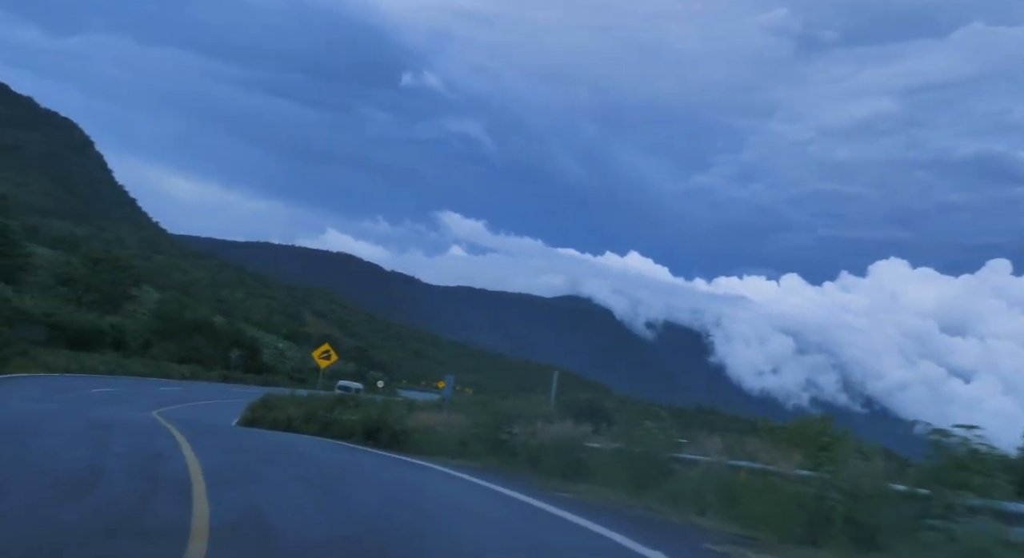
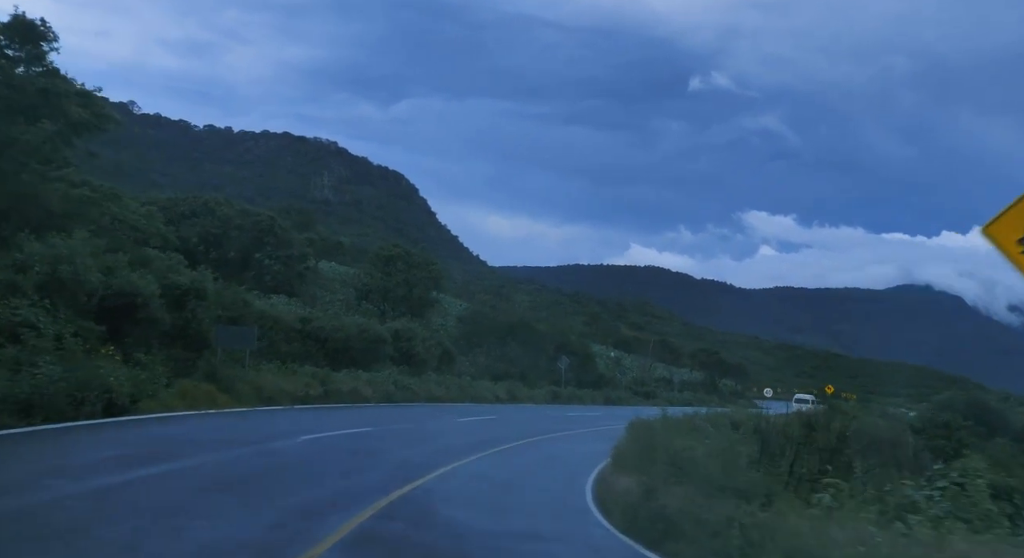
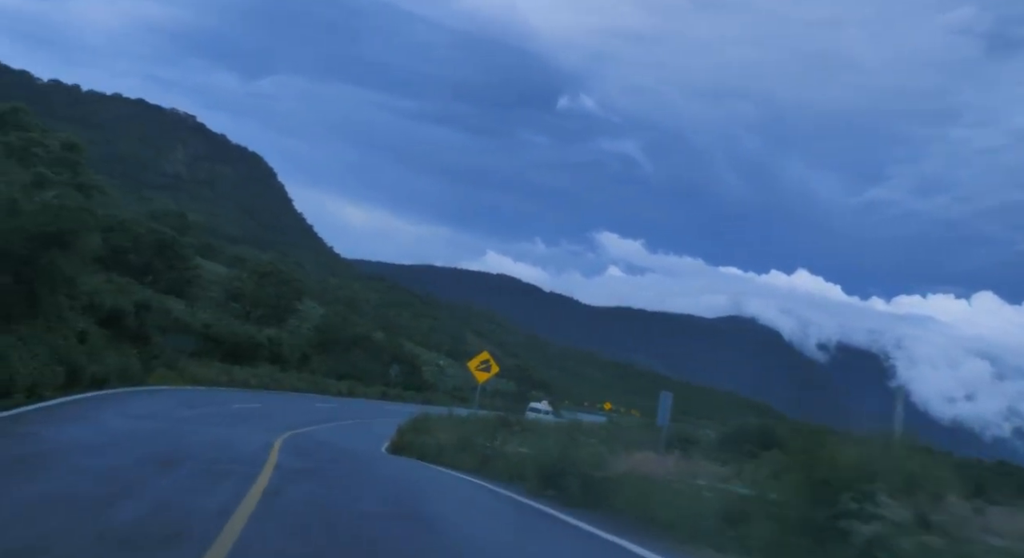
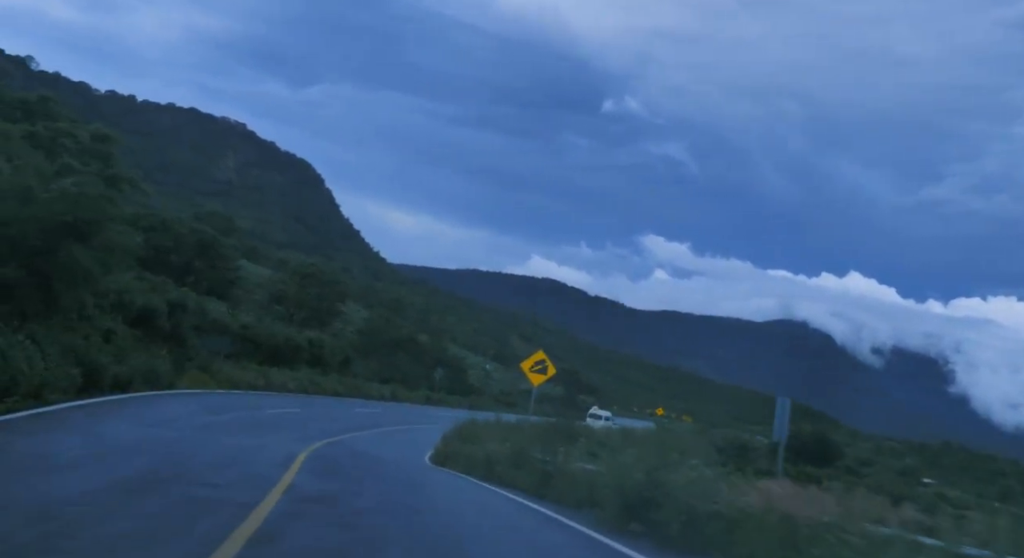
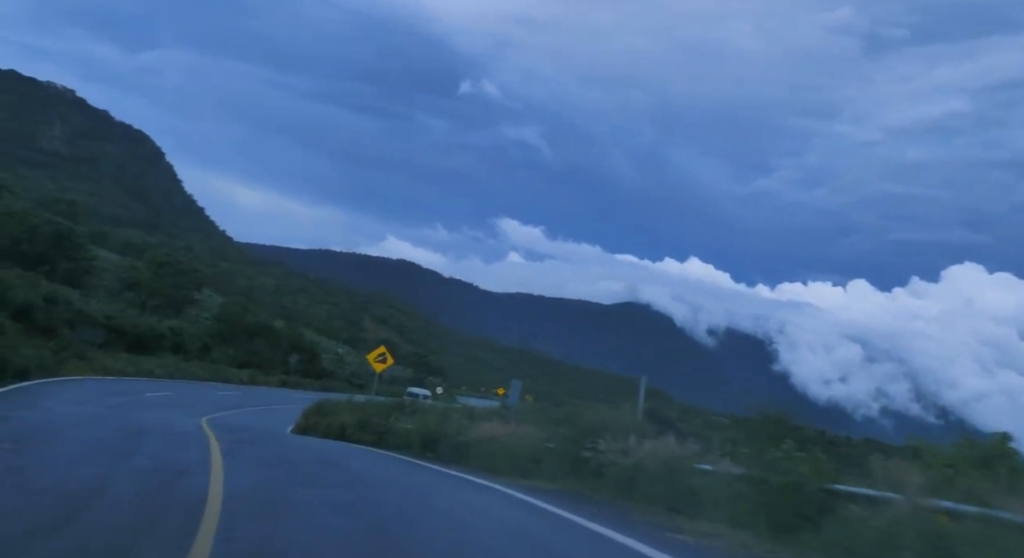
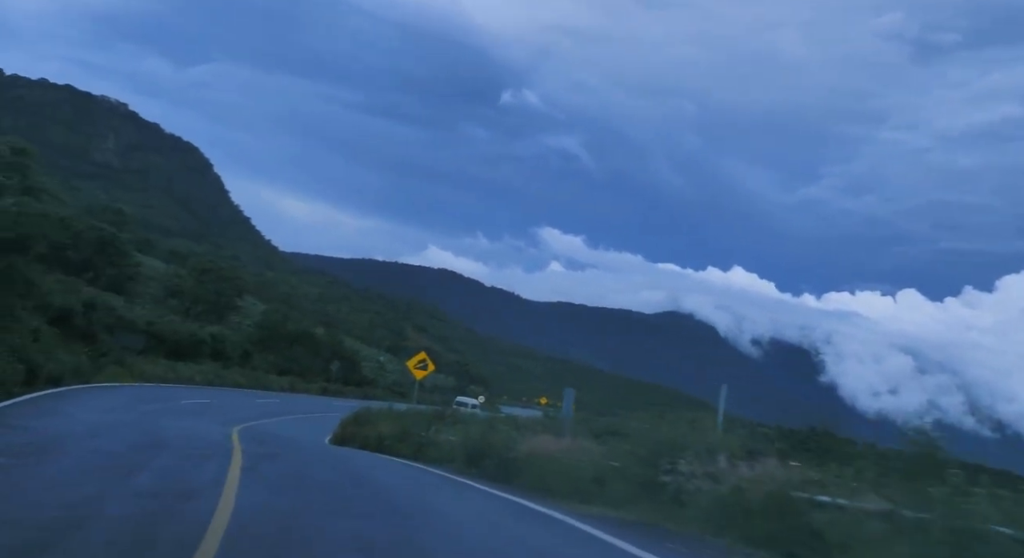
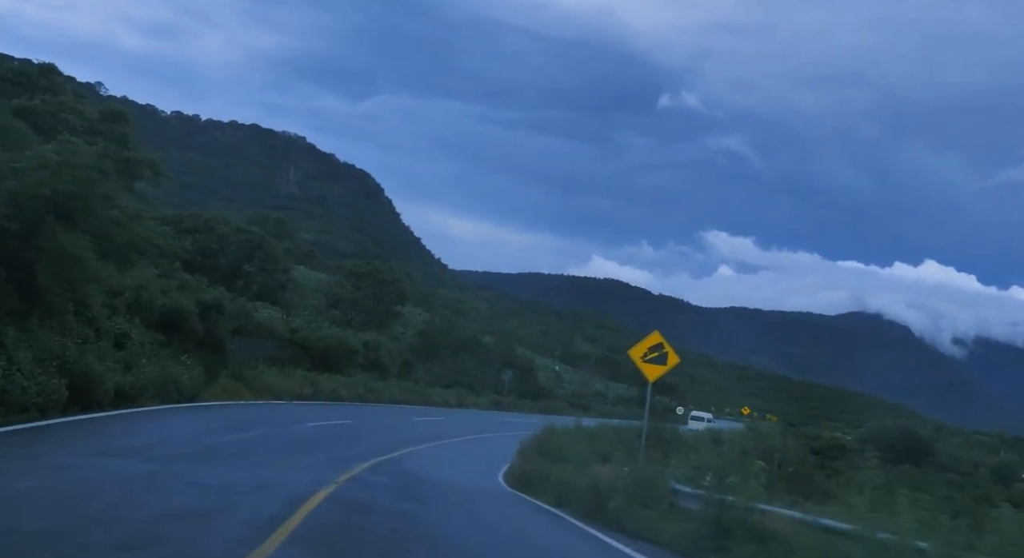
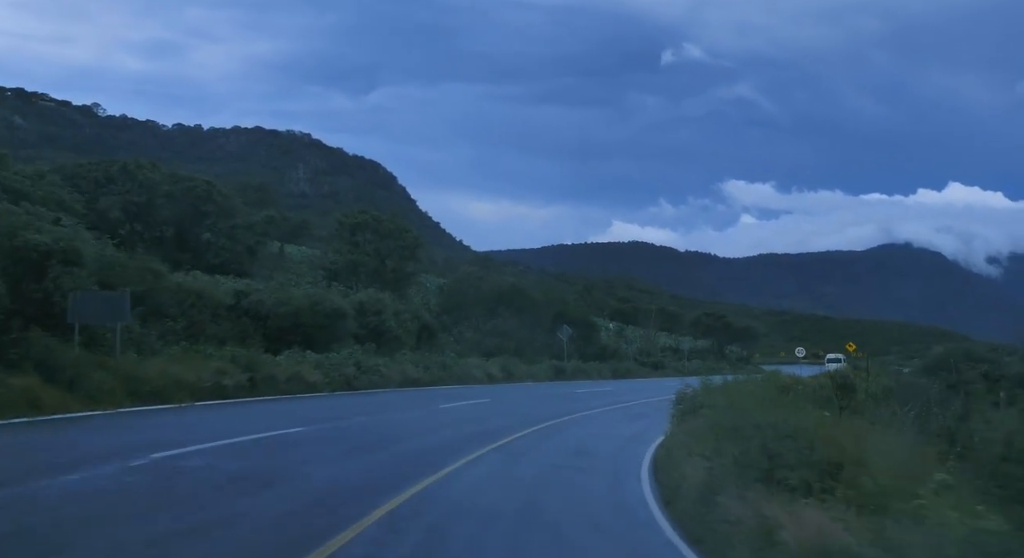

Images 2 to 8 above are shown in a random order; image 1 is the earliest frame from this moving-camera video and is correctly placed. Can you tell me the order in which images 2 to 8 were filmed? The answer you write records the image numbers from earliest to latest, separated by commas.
5, 6, 3, 4, 7, 2, 8
